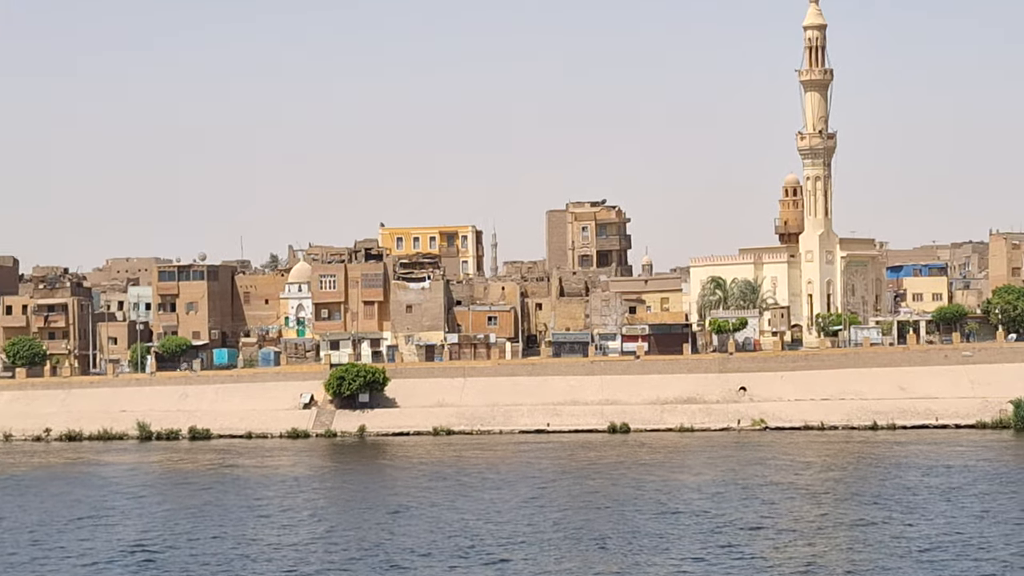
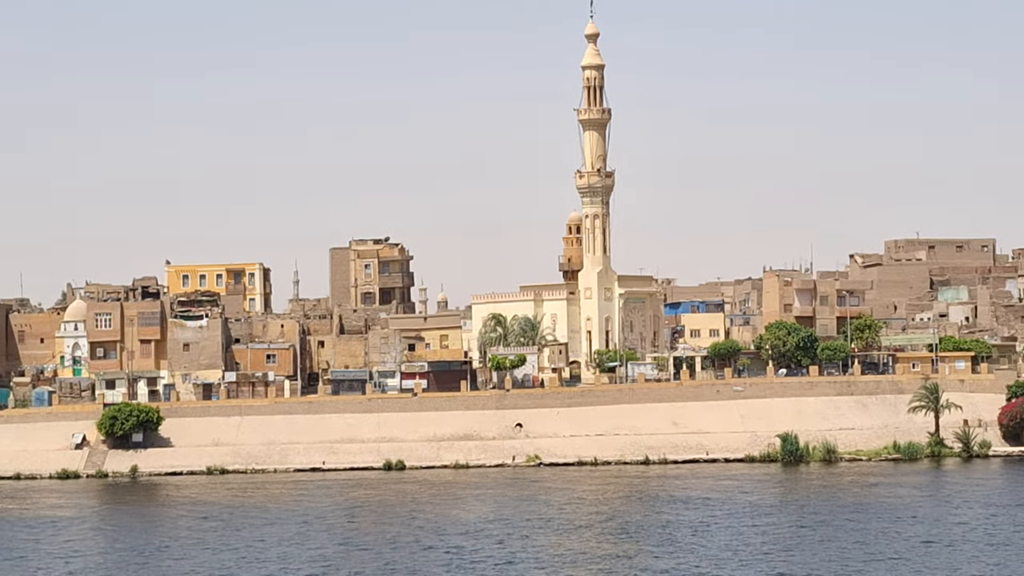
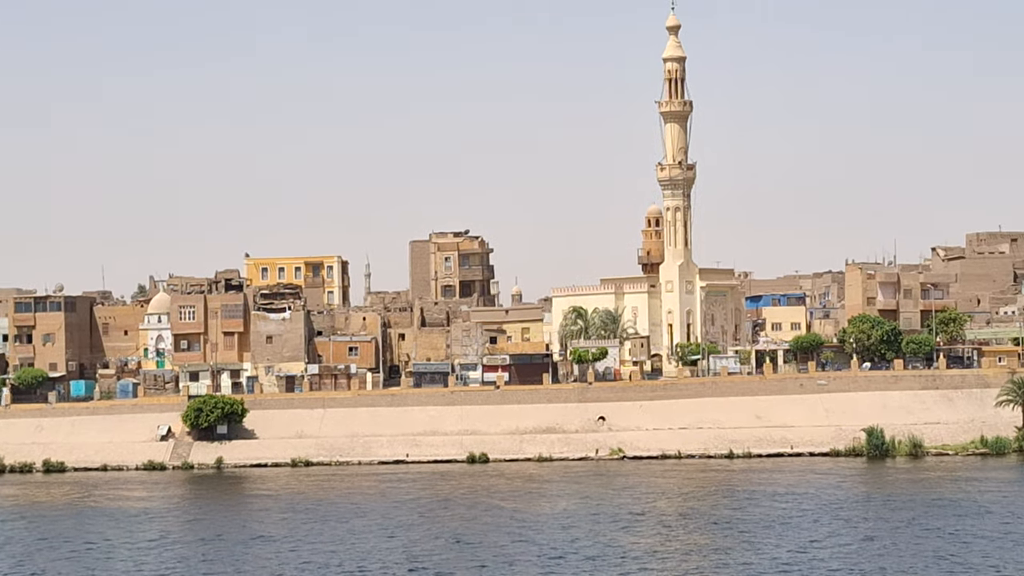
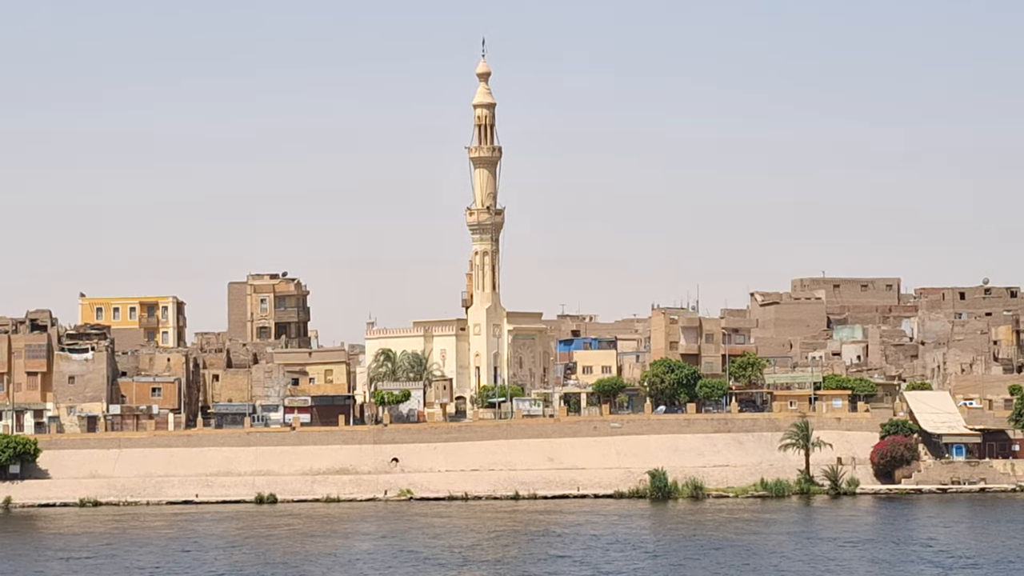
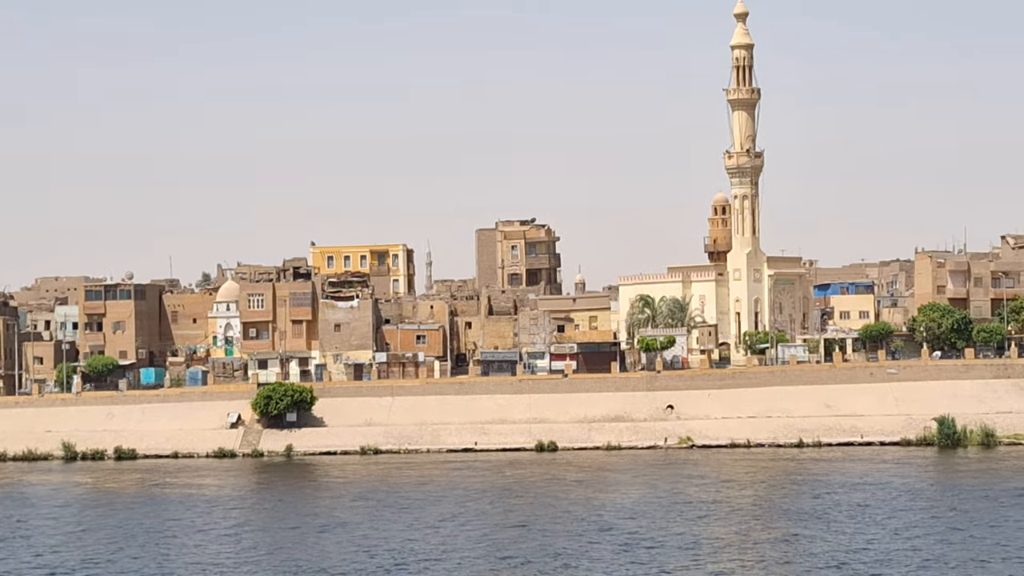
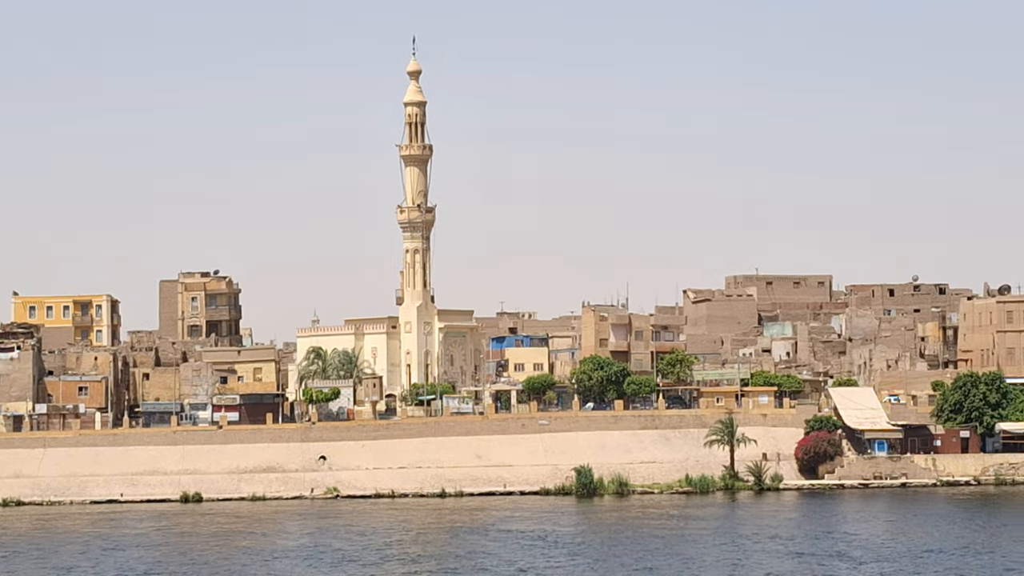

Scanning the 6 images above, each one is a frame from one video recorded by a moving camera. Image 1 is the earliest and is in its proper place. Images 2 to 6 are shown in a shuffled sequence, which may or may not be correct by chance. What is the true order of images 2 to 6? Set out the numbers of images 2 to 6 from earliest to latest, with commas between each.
5, 3, 2, 4, 6
